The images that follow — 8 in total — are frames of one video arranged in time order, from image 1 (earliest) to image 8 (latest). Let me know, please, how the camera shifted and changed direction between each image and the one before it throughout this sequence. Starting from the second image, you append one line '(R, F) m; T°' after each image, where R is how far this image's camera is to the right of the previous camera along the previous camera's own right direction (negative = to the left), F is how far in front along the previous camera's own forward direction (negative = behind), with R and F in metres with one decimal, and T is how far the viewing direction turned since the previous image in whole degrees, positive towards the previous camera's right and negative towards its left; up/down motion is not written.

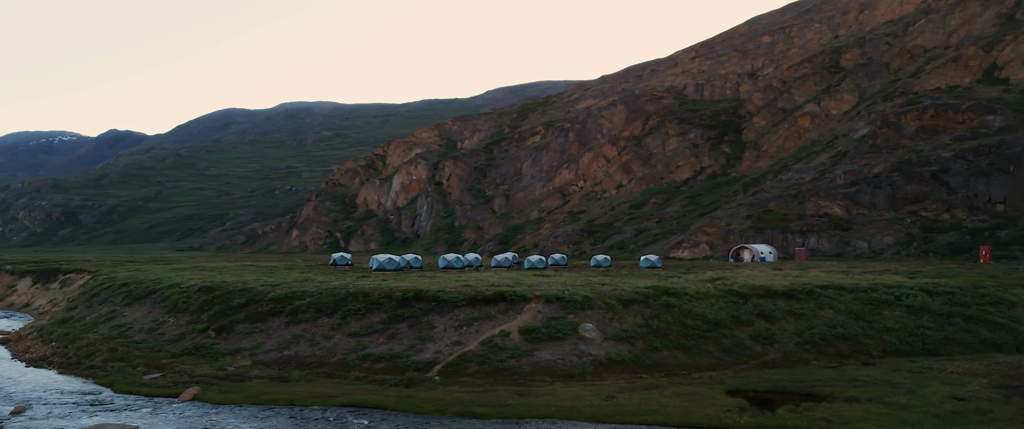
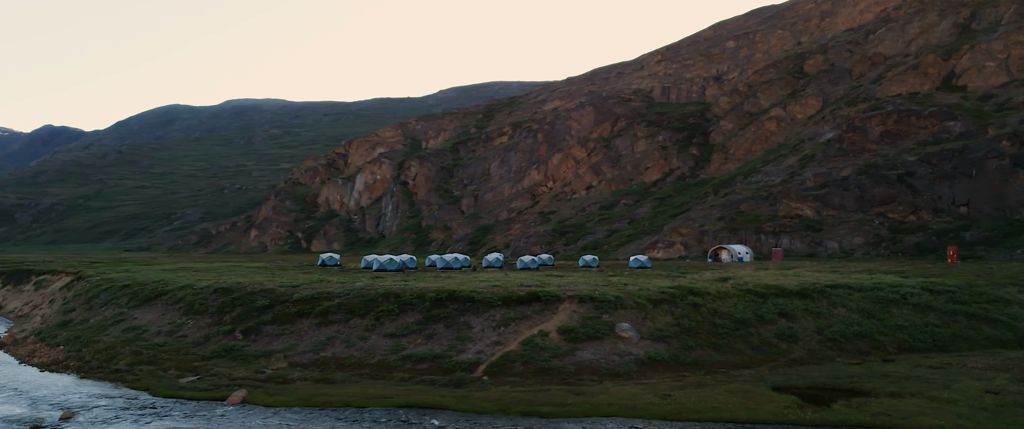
(-4.2, 0.0) m; +3°
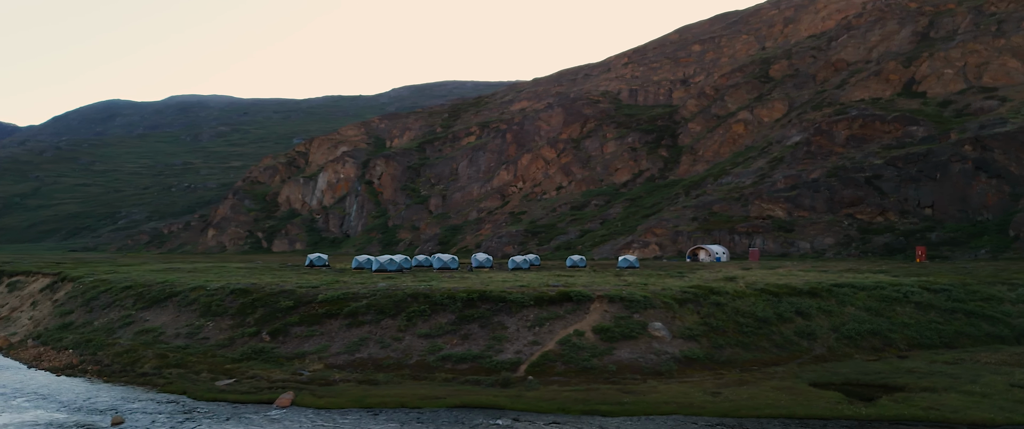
(-4.0, 0.0) m; +3°
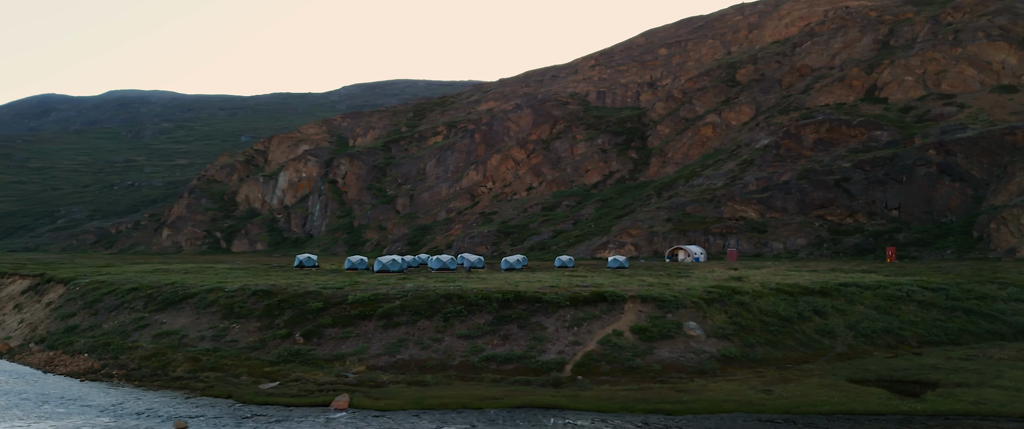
(-4.3, 0.0) m; +4°
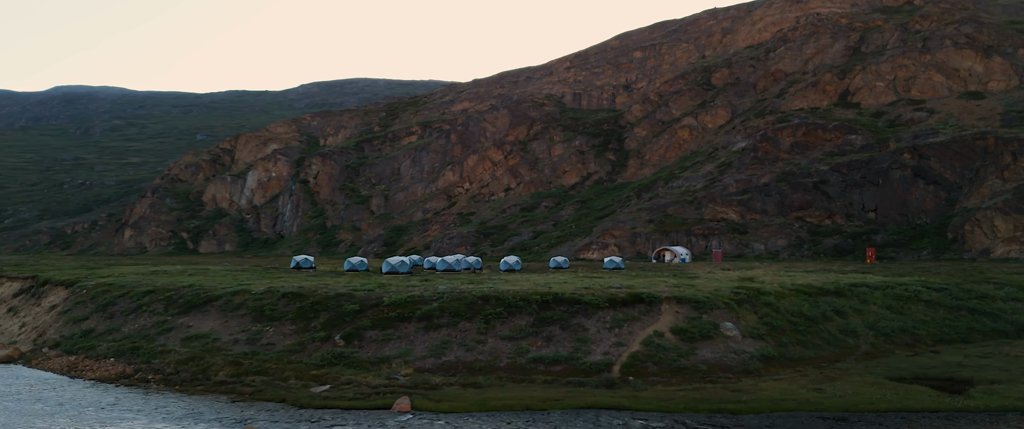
(-4.0, 0.0) m; +3°
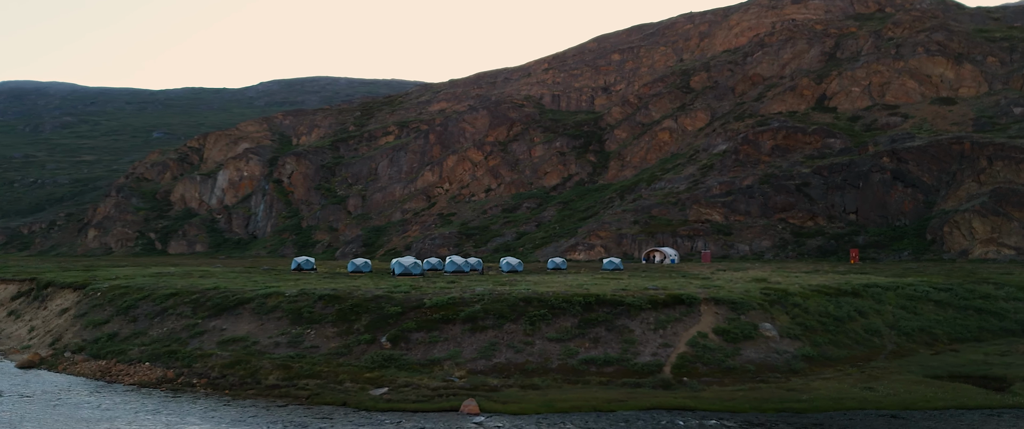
(-4.1, -0.1) m; +3°
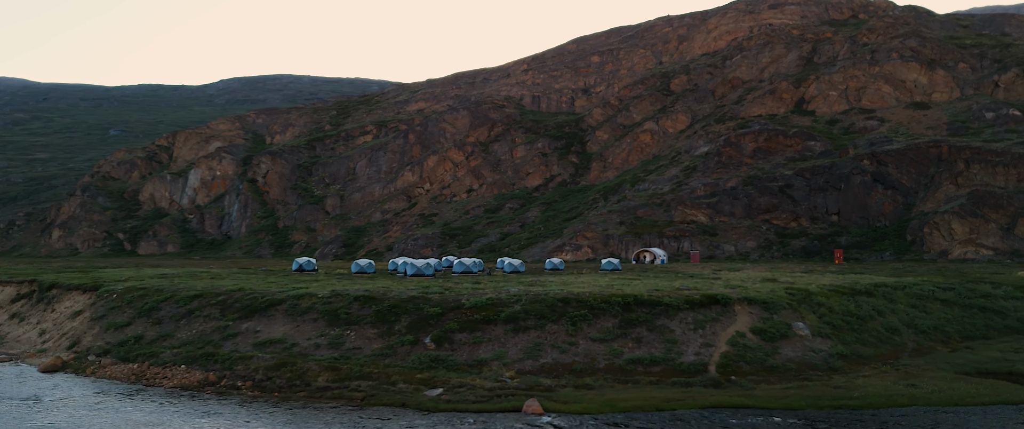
(-3.9, -0.1) m; +2°
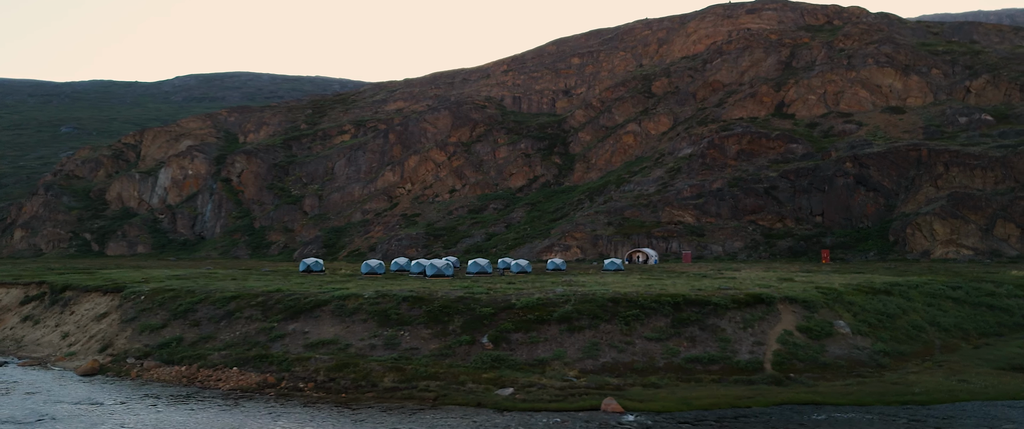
(-4.7, -0.1) m; +3°
